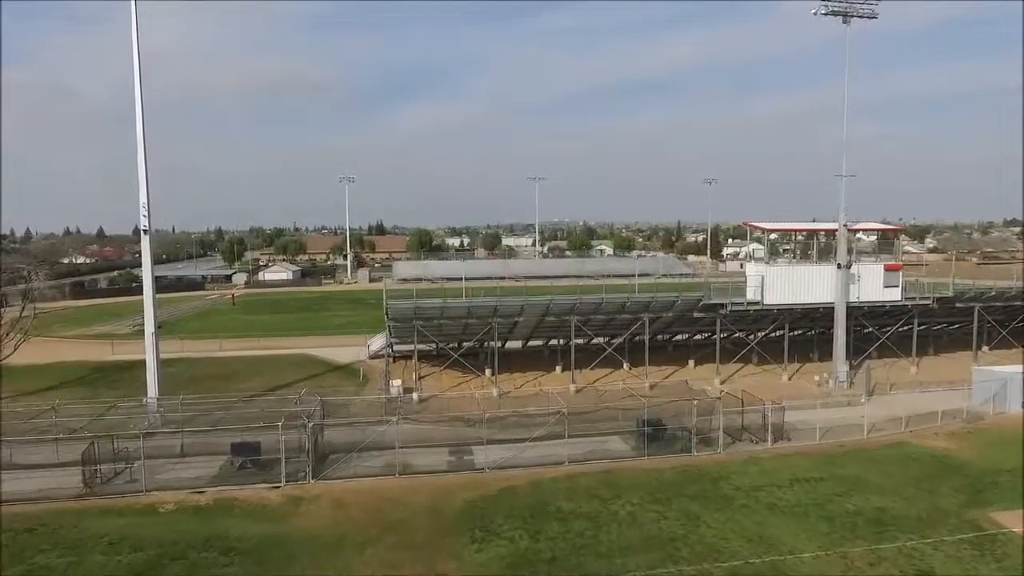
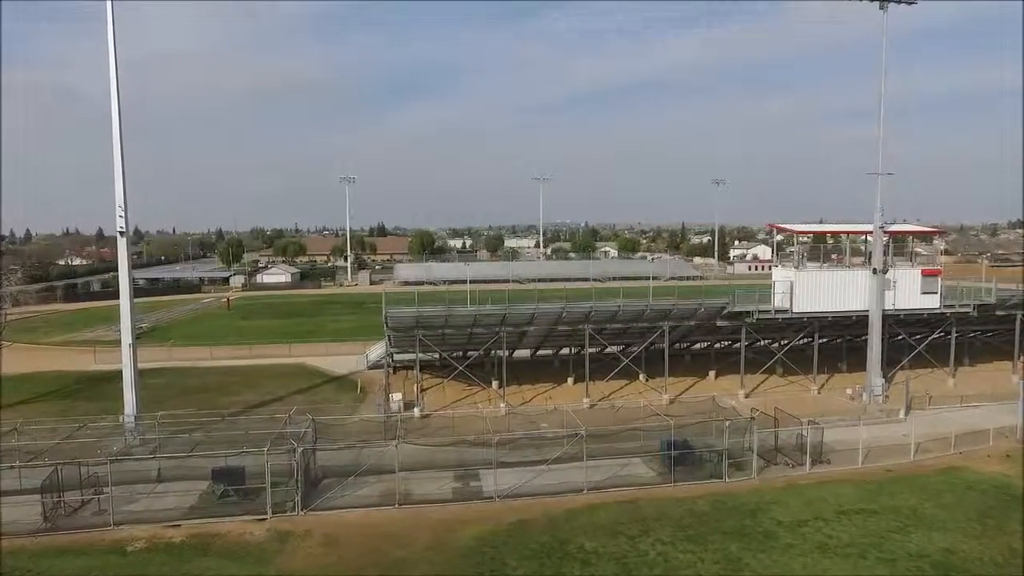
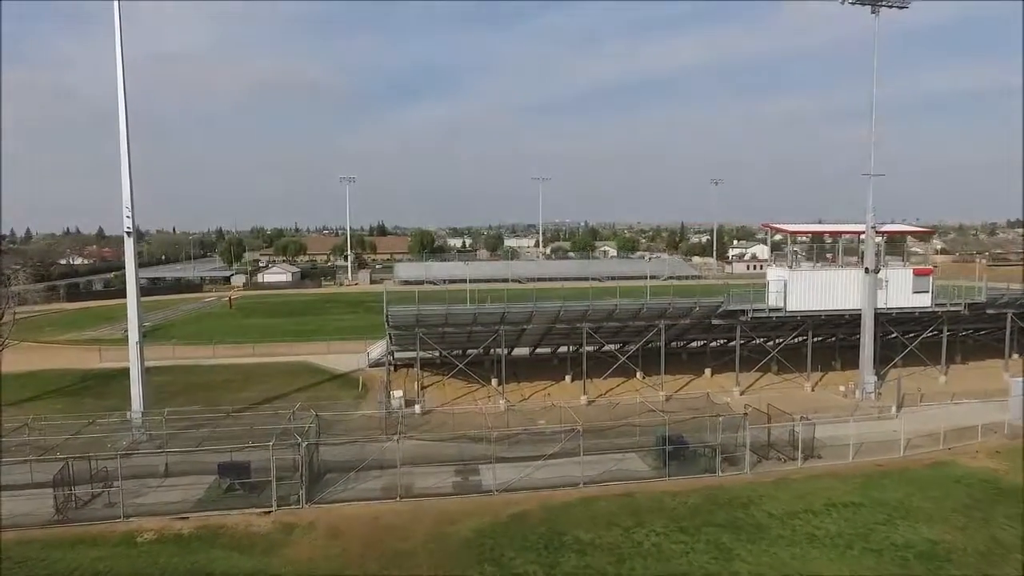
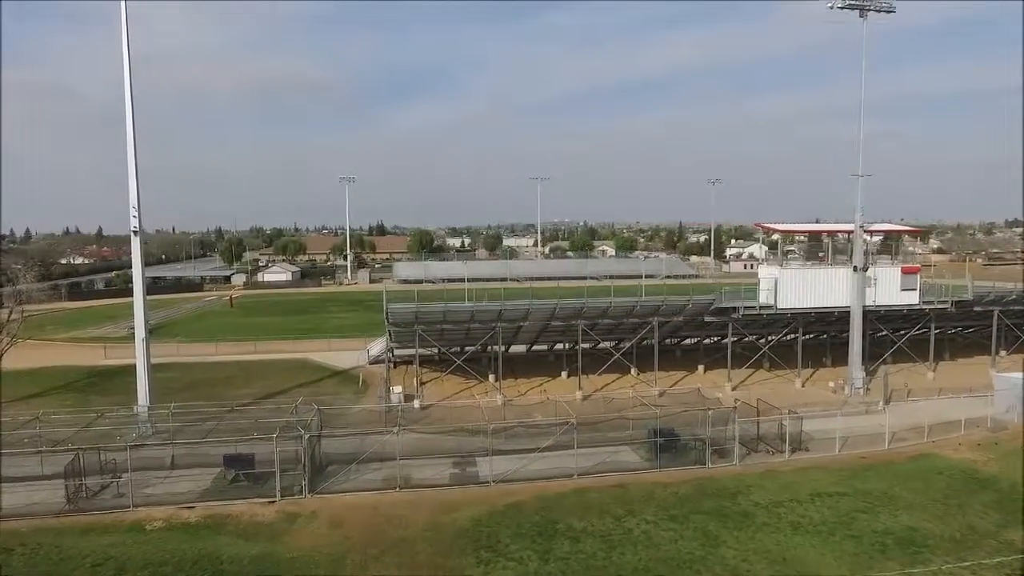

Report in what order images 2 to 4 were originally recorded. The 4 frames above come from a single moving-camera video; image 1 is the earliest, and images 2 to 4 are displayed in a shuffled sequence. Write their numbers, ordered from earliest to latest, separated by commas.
4, 3, 2
